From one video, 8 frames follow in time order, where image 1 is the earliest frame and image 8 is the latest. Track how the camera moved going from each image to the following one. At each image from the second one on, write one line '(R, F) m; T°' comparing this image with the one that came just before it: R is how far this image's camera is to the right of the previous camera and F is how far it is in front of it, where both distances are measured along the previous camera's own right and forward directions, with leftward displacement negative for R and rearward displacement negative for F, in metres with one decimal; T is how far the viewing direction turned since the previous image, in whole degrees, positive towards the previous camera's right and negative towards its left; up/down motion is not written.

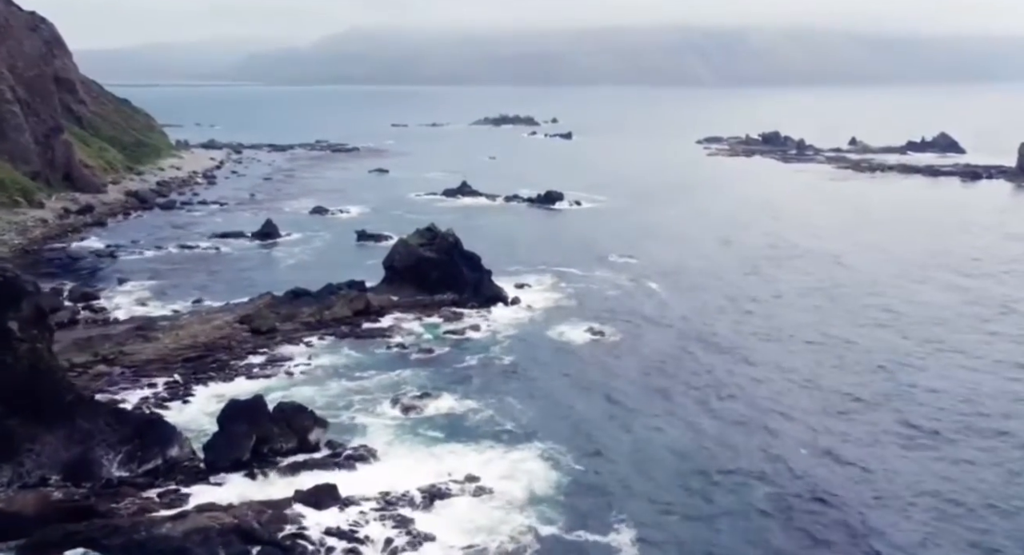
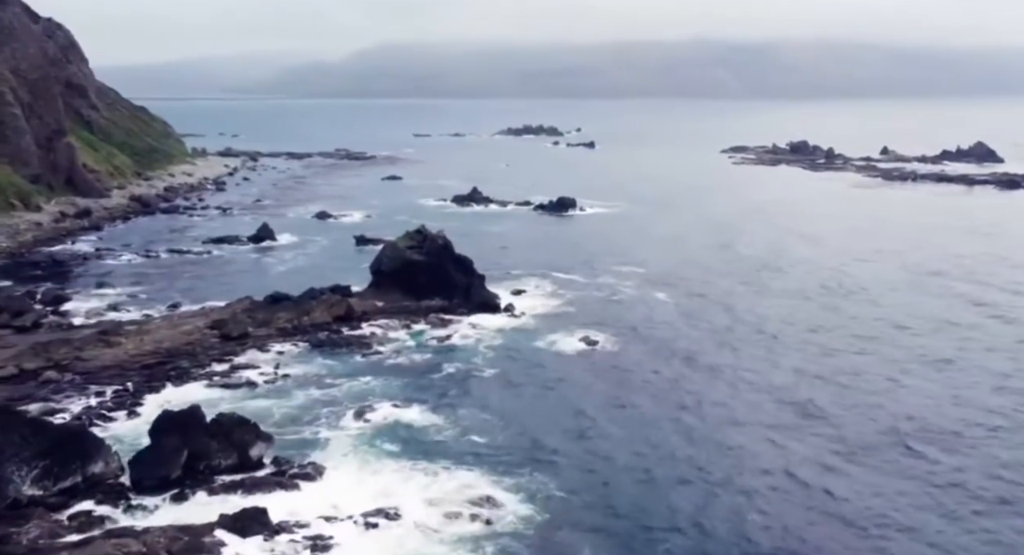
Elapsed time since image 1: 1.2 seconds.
(+2.7, +5.2) m; -2°
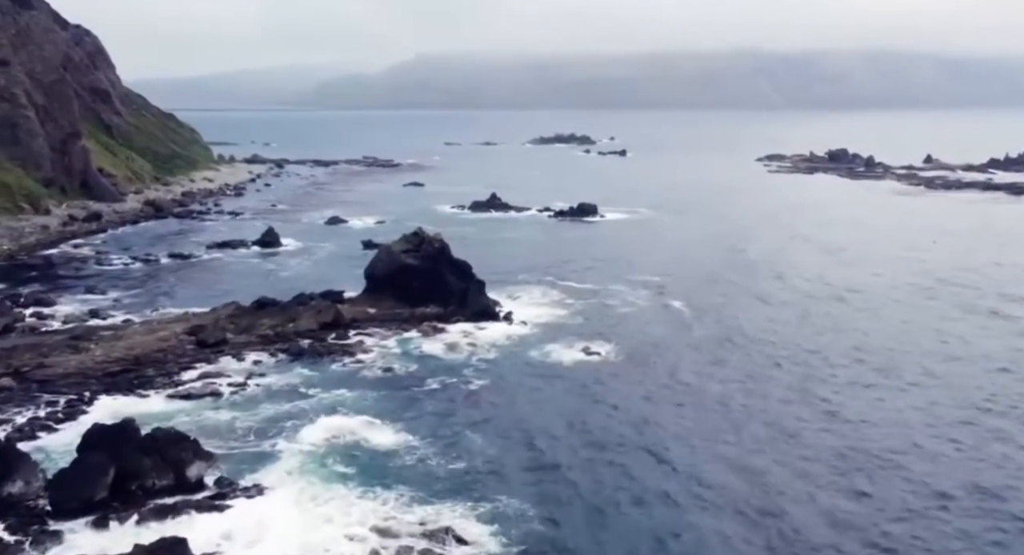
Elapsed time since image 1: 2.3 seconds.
(+2.7, +4.8) m; -2°
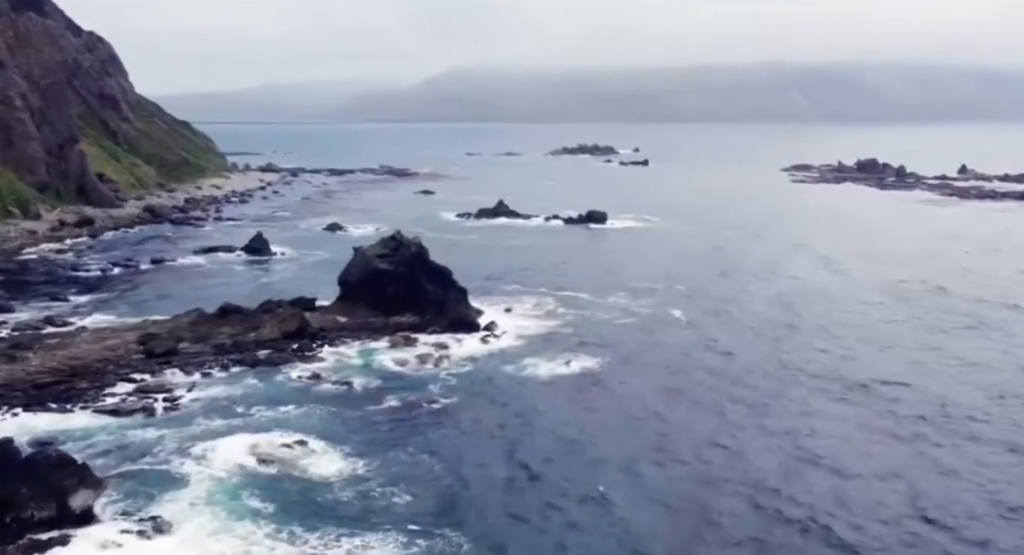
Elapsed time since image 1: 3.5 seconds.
(+3.0, +5.6) m; -2°
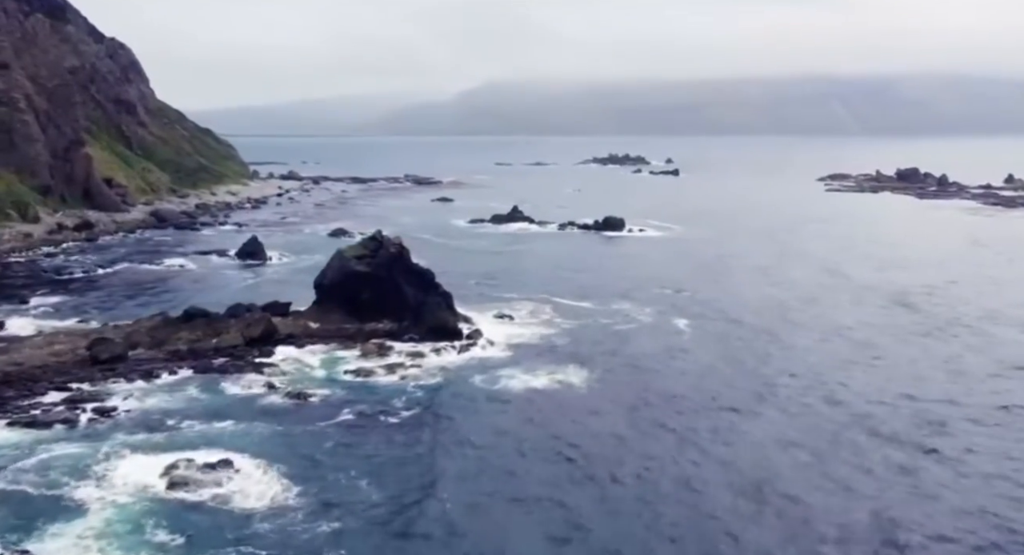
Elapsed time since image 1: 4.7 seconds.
(+2.9, +5.5) m; -2°
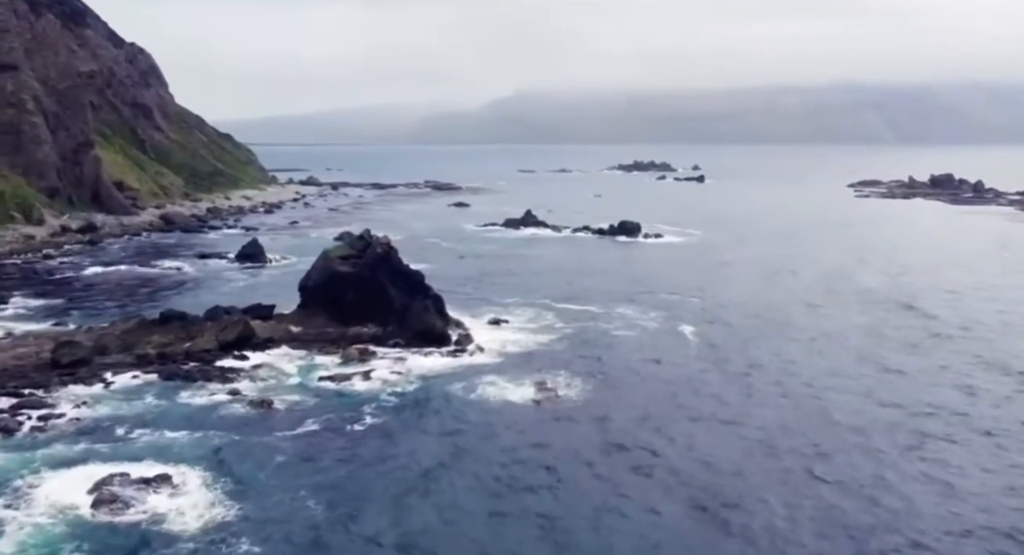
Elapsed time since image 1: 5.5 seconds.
(+2.0, +3.6) m; -2°
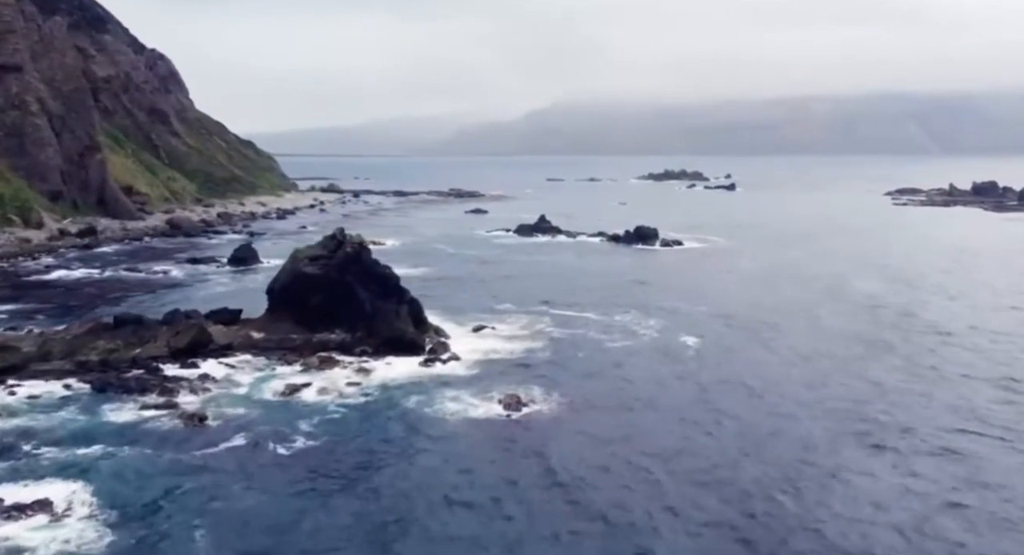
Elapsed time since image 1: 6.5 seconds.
(+2.7, +5.0) m; -2°
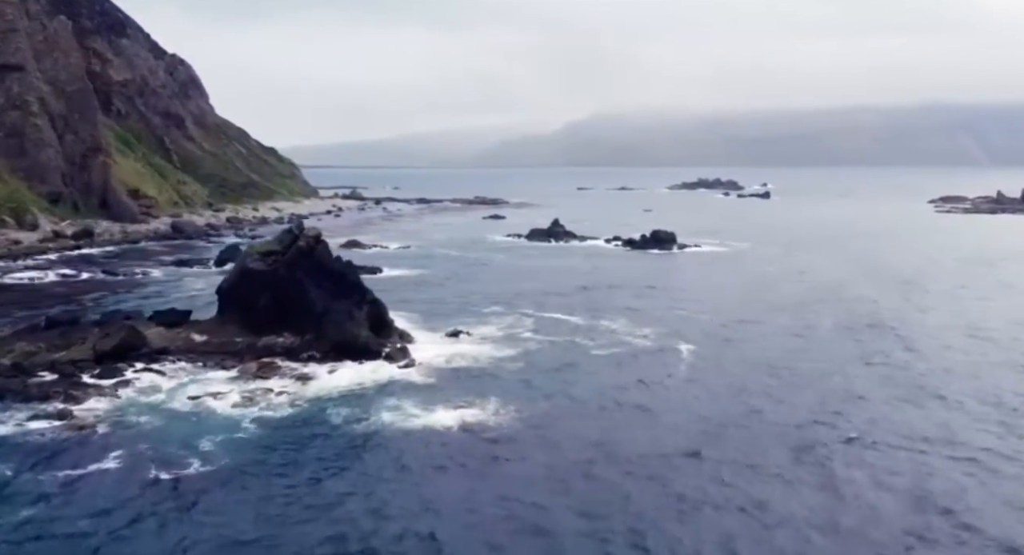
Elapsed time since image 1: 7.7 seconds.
(+3.0, +5.7) m; -2°
